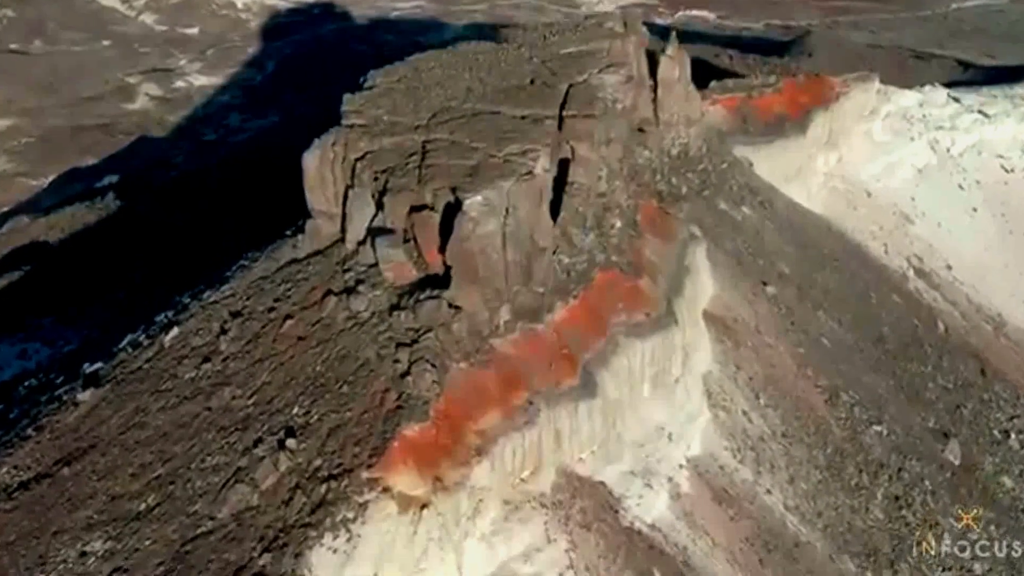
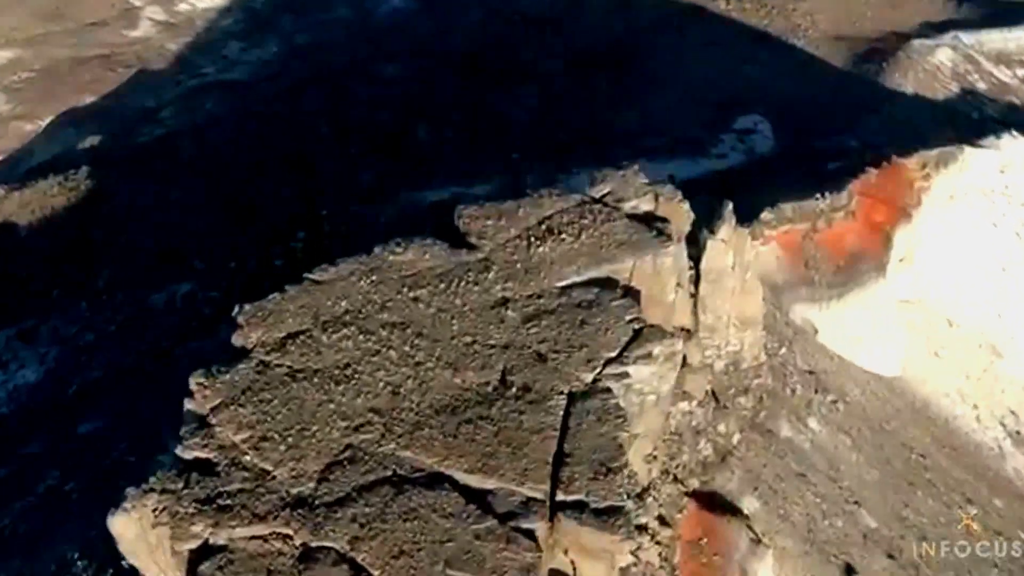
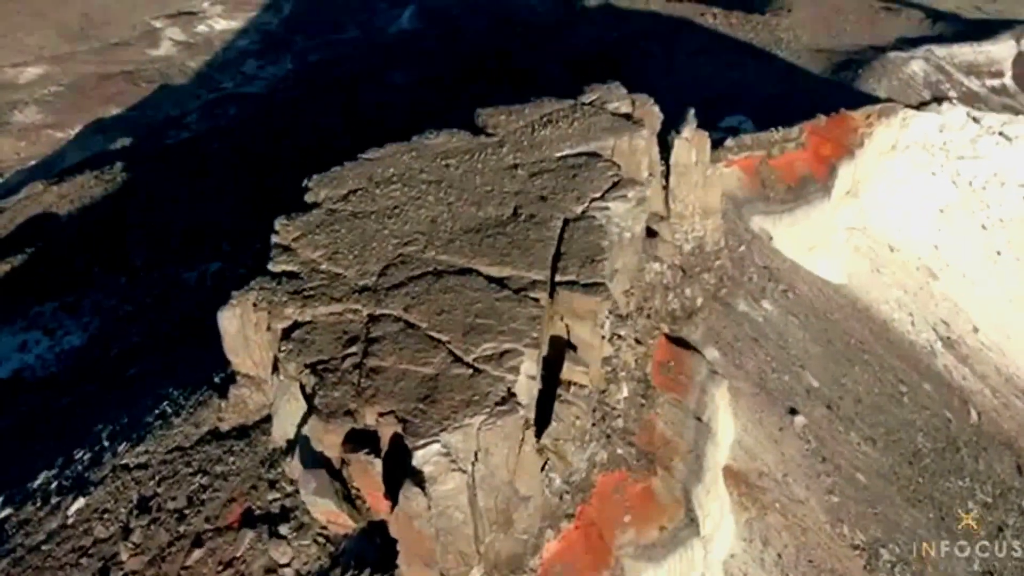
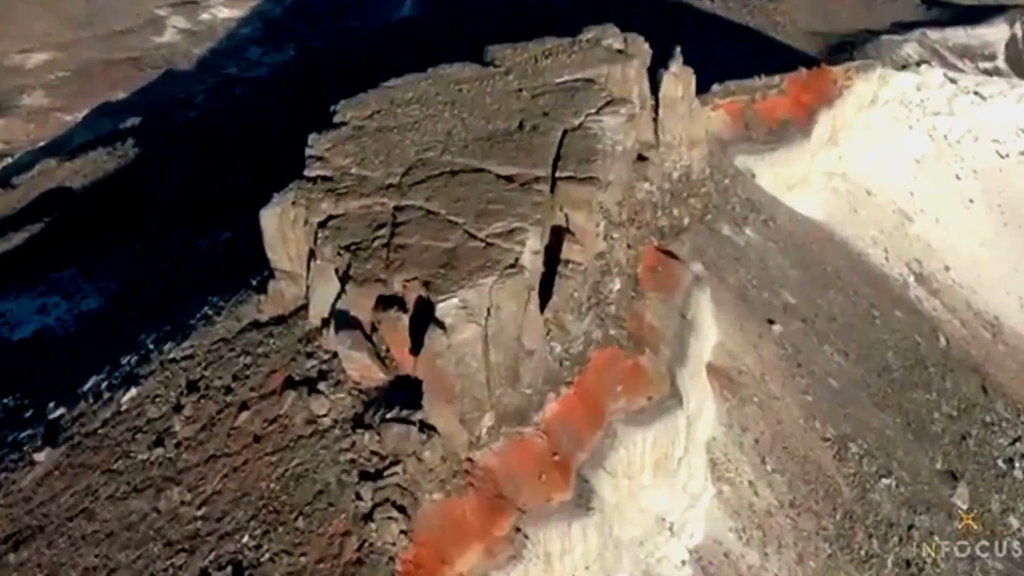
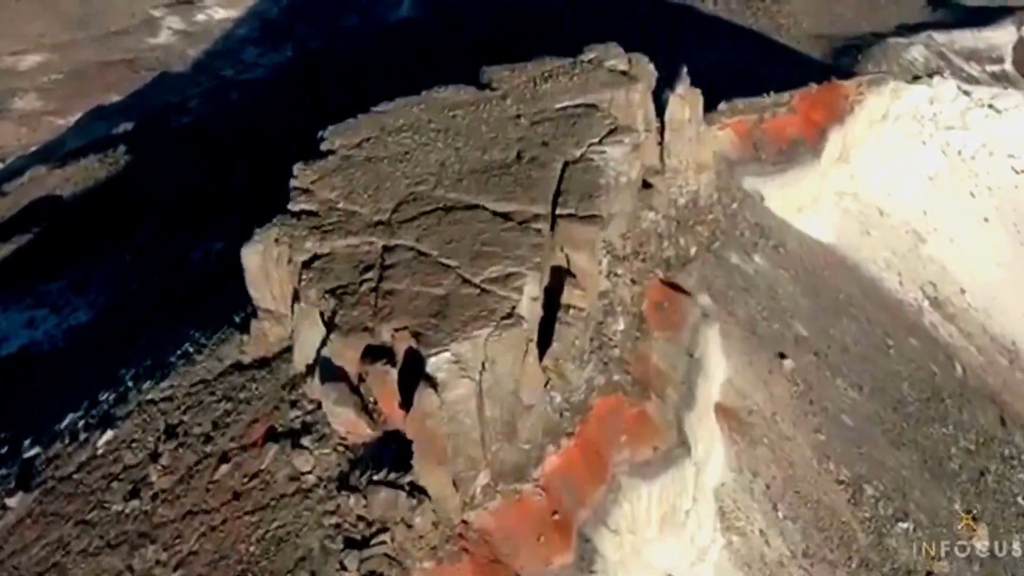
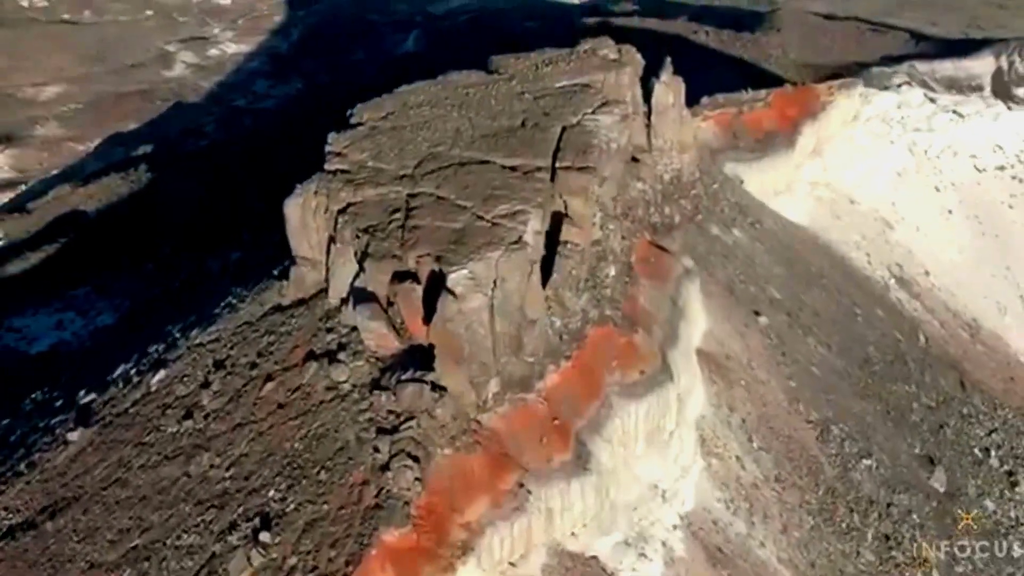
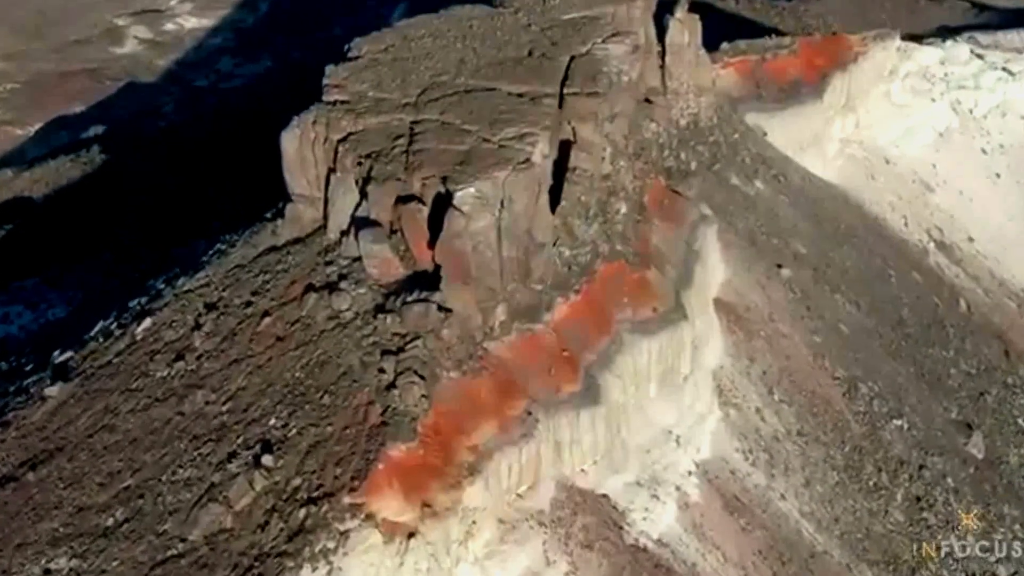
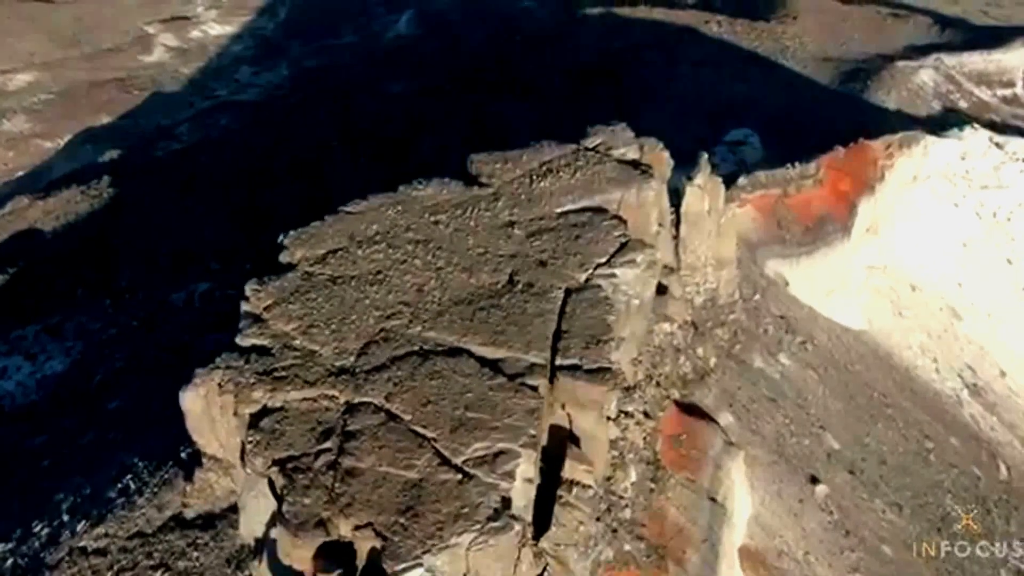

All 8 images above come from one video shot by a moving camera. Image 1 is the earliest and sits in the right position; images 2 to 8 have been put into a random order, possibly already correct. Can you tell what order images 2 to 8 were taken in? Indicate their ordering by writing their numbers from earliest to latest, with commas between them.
7, 6, 4, 5, 3, 8, 2
